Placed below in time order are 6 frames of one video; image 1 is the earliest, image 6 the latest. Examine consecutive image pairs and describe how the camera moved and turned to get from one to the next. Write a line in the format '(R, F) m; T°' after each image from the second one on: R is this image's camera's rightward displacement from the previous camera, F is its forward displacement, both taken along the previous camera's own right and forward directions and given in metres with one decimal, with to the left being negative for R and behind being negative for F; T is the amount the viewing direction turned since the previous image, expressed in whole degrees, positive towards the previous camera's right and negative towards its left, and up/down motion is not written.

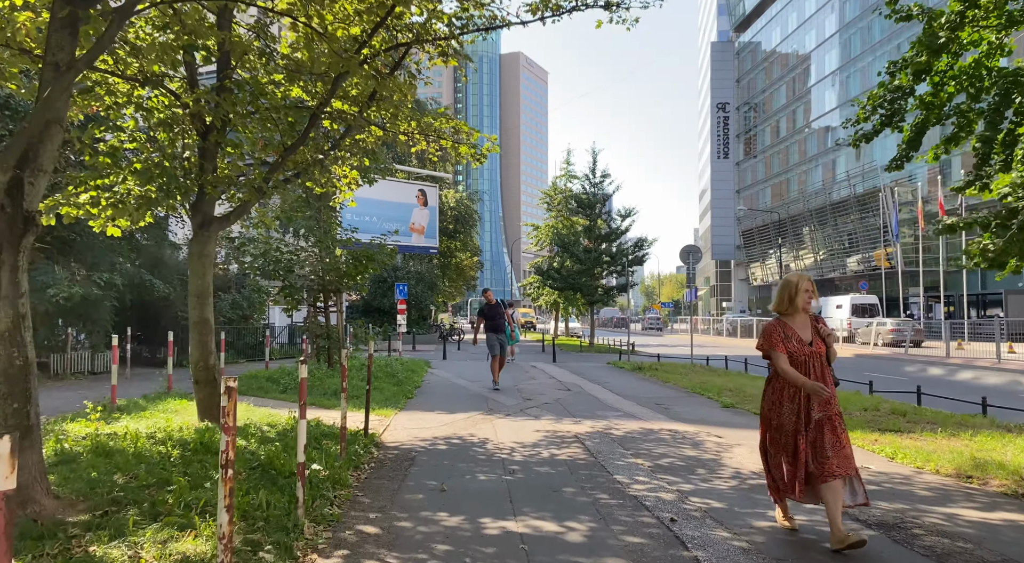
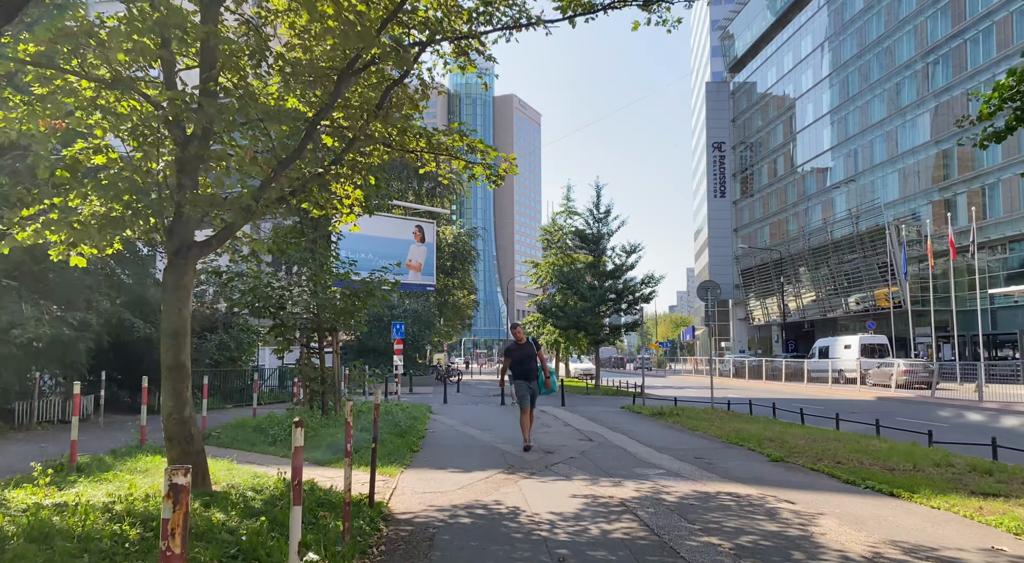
(-0.4, +1.2) m; +1°
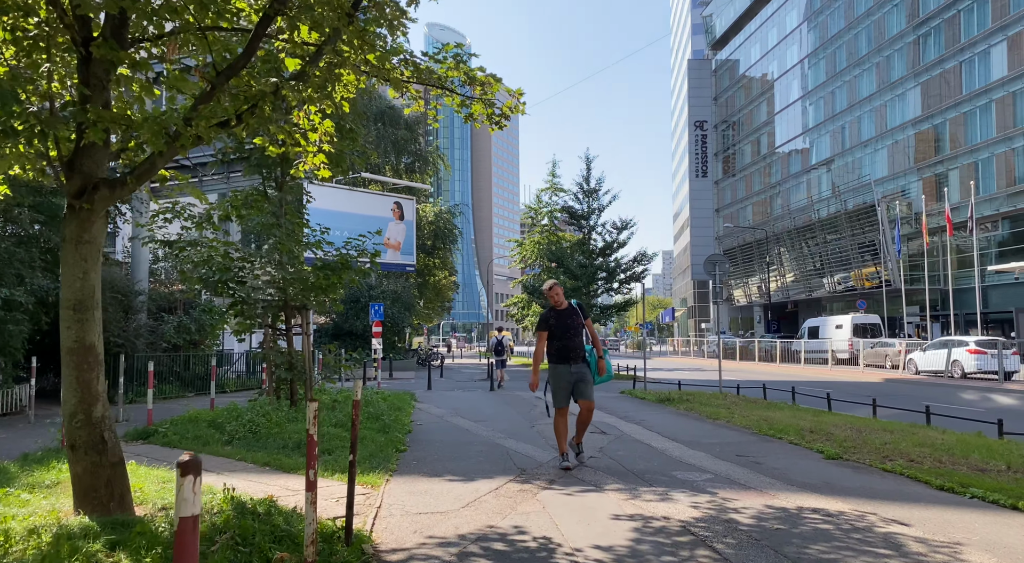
(-0.3, +1.8) m; +2°
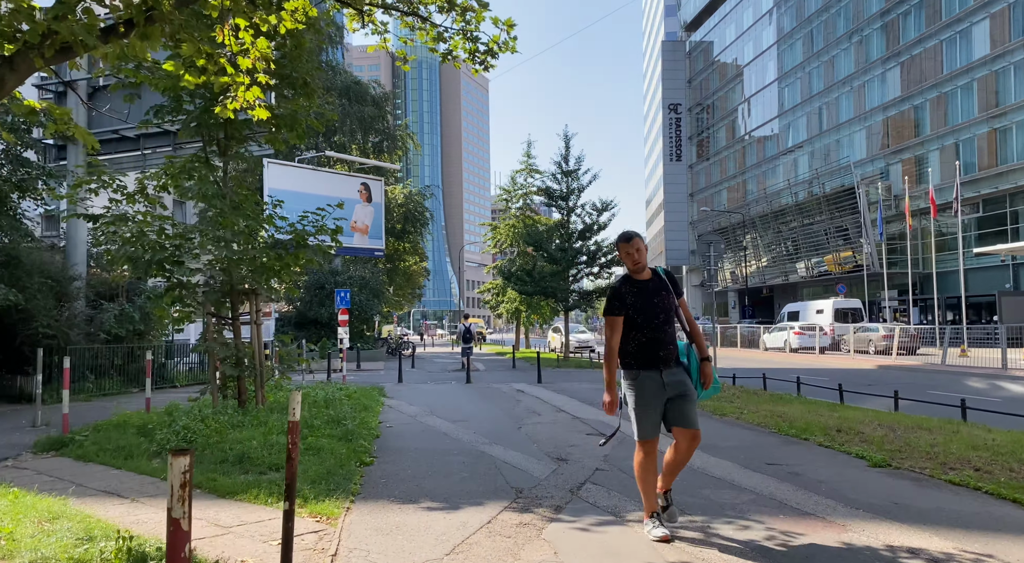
(-0.2, +1.5) m; +2°
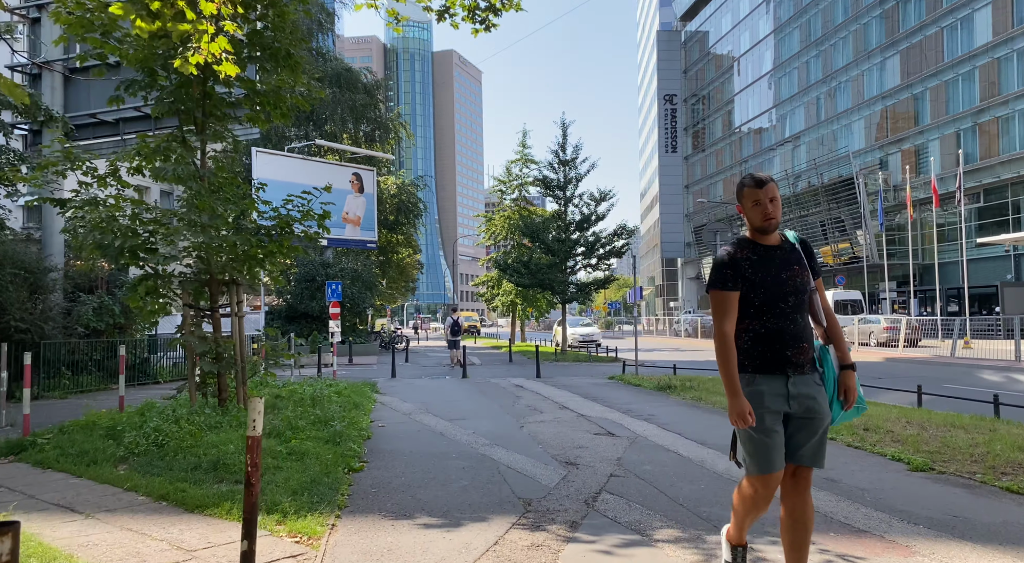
(-0.1, +0.7) m; +1°
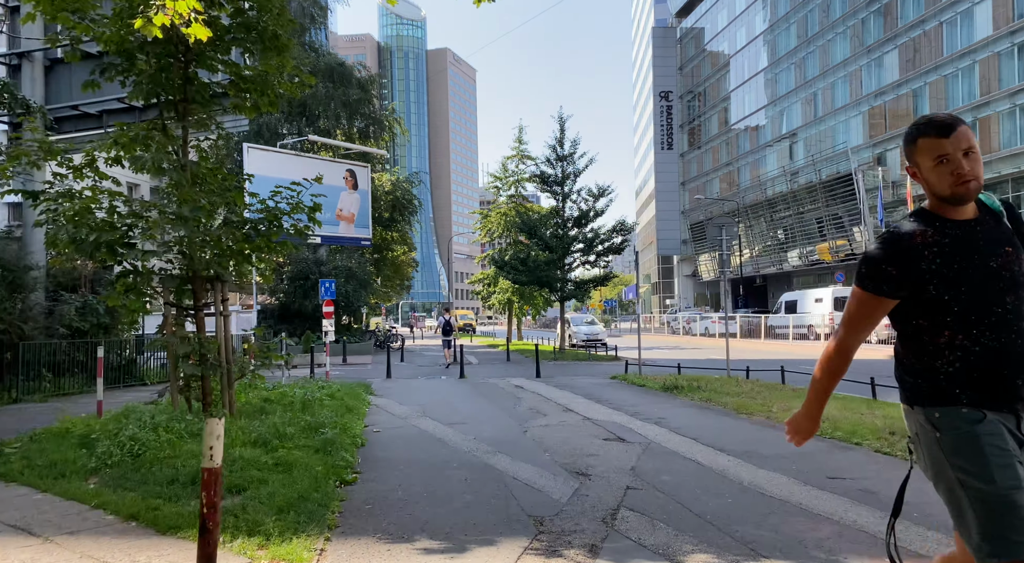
(-0.1, +0.5) m; 0°
